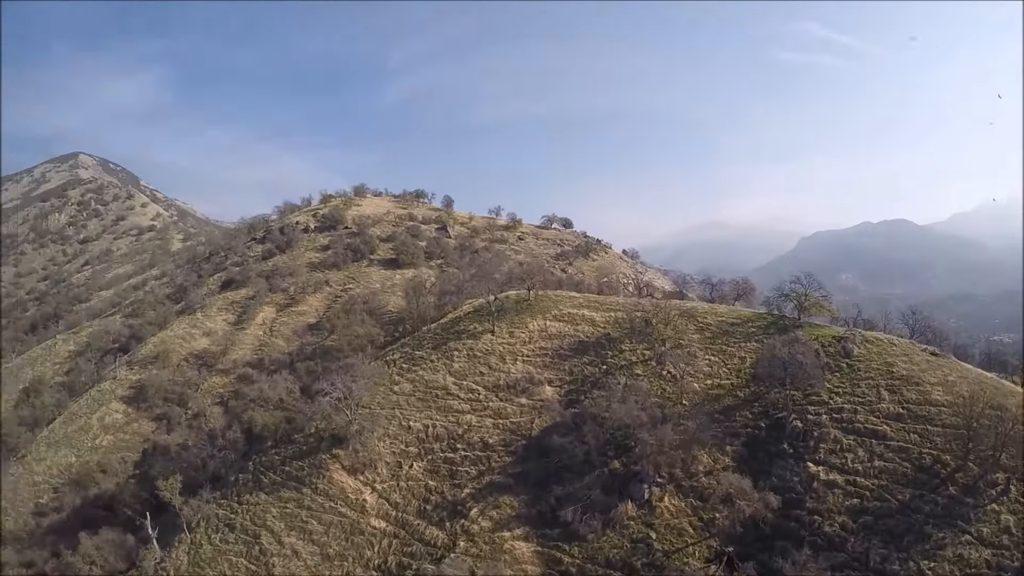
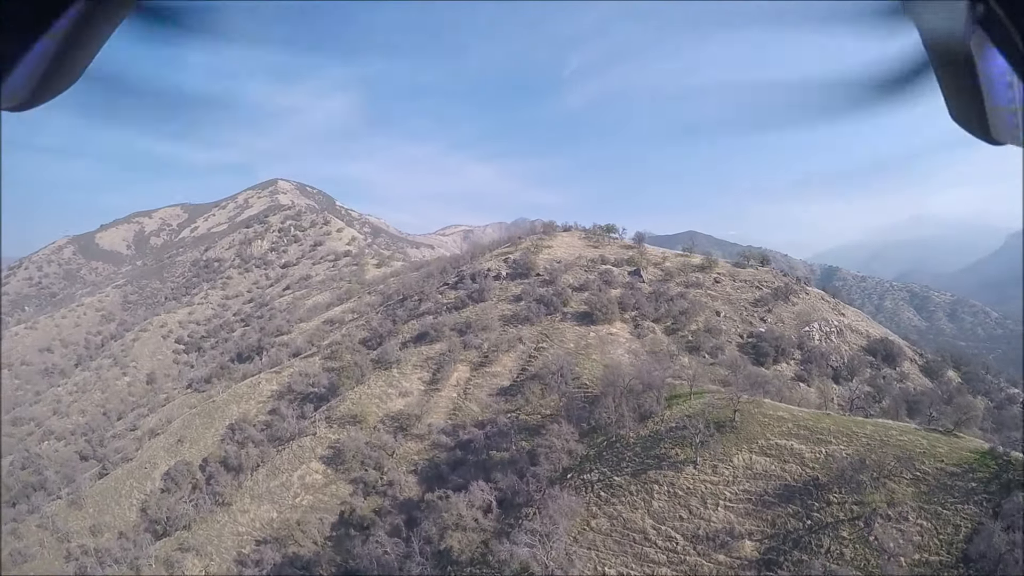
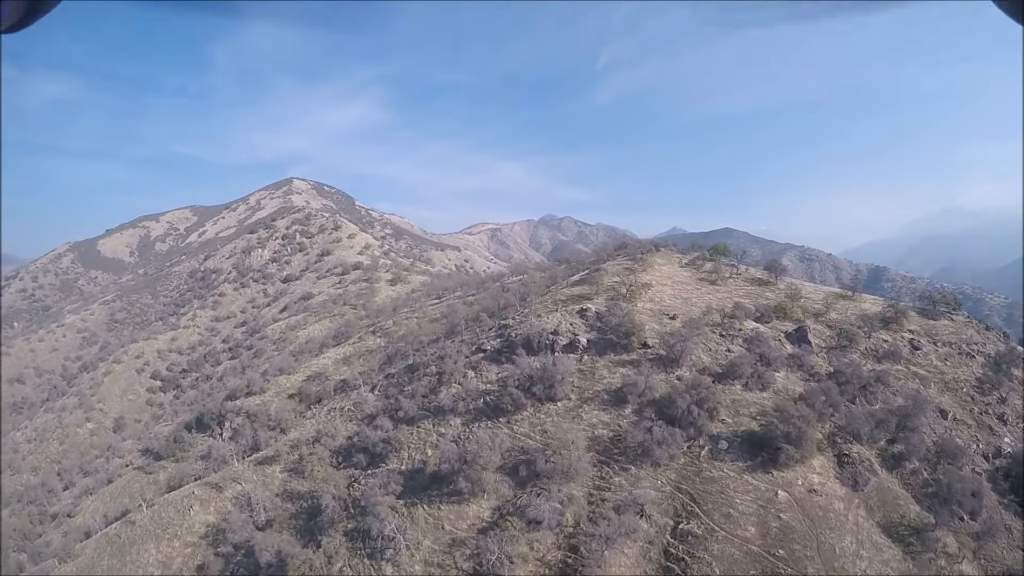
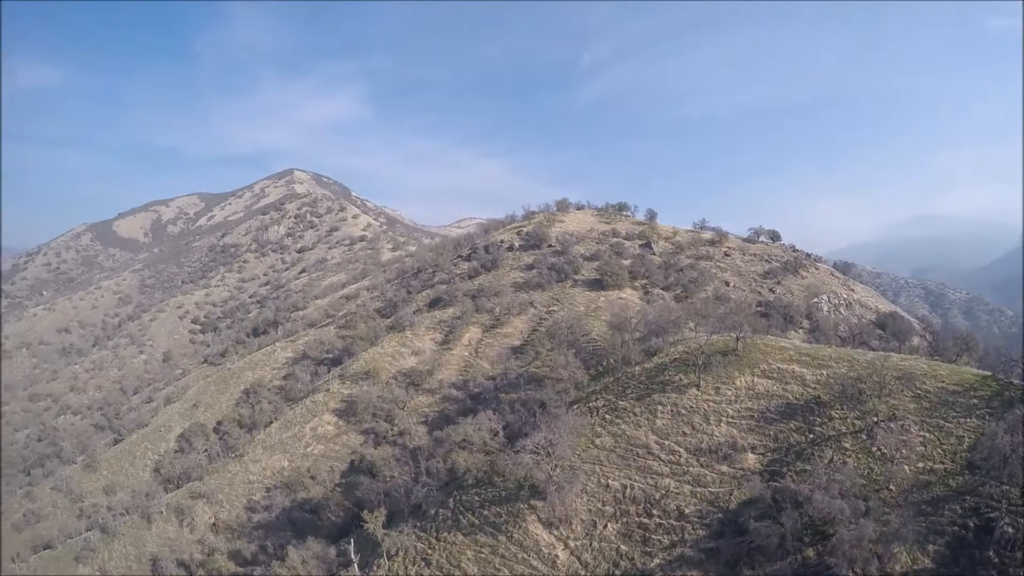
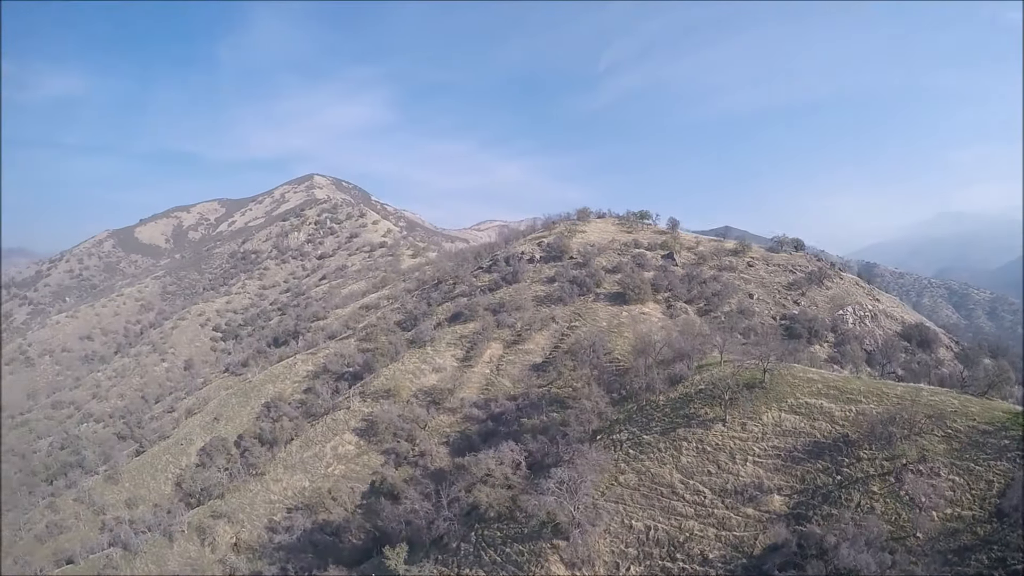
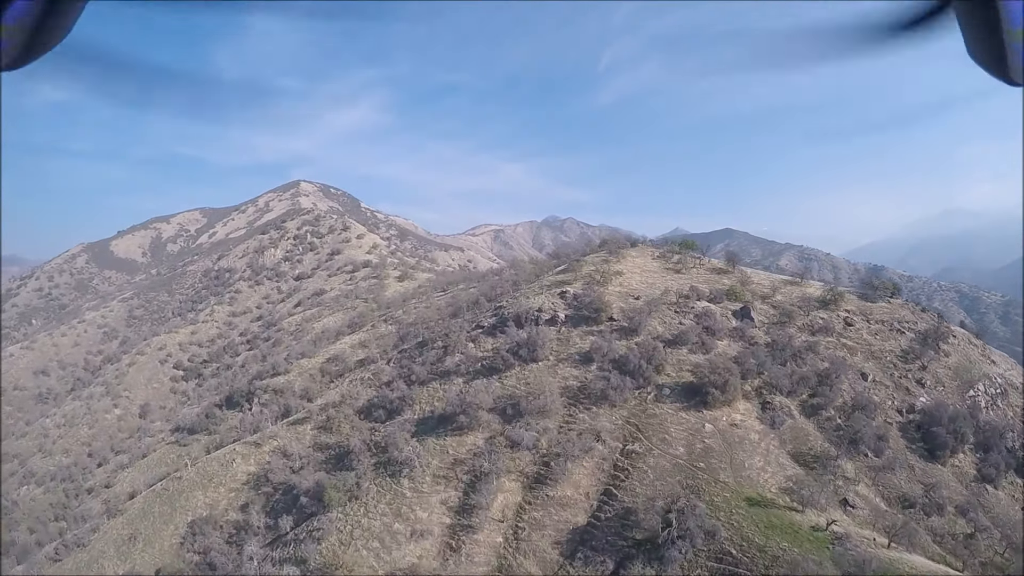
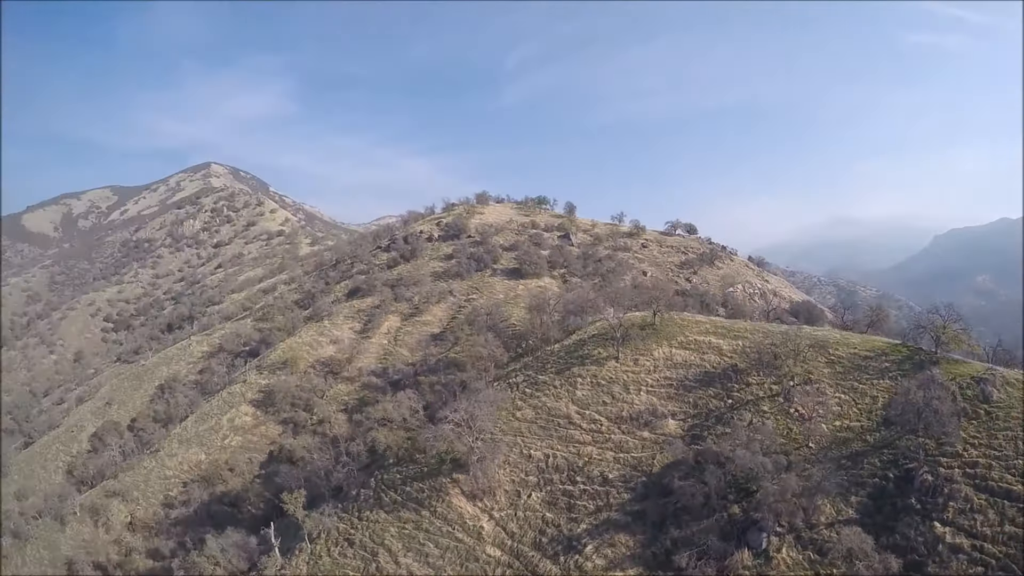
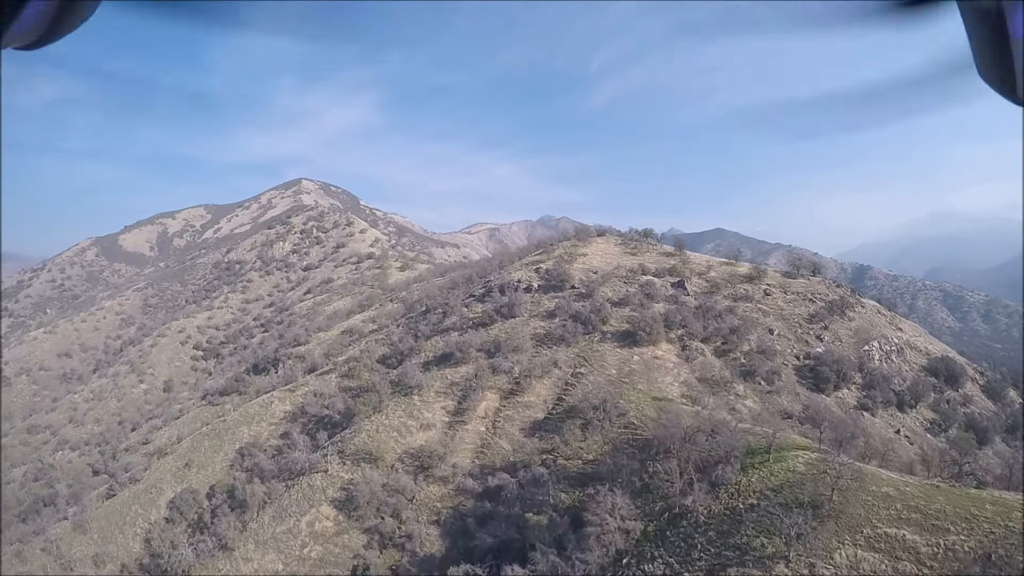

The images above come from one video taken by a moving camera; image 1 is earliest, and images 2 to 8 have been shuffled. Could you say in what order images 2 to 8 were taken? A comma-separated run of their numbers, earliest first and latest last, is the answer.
7, 4, 5, 2, 8, 6, 3
